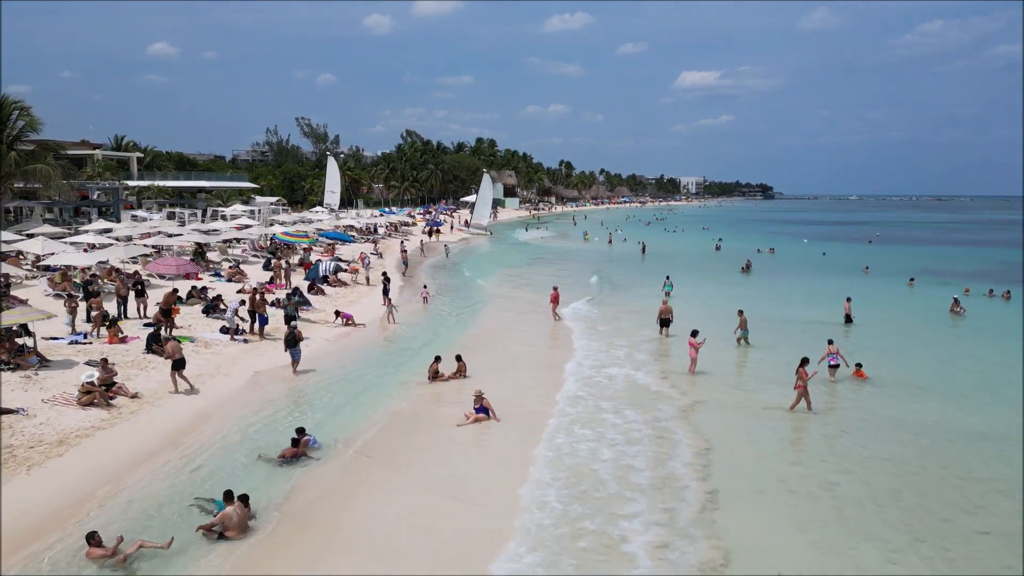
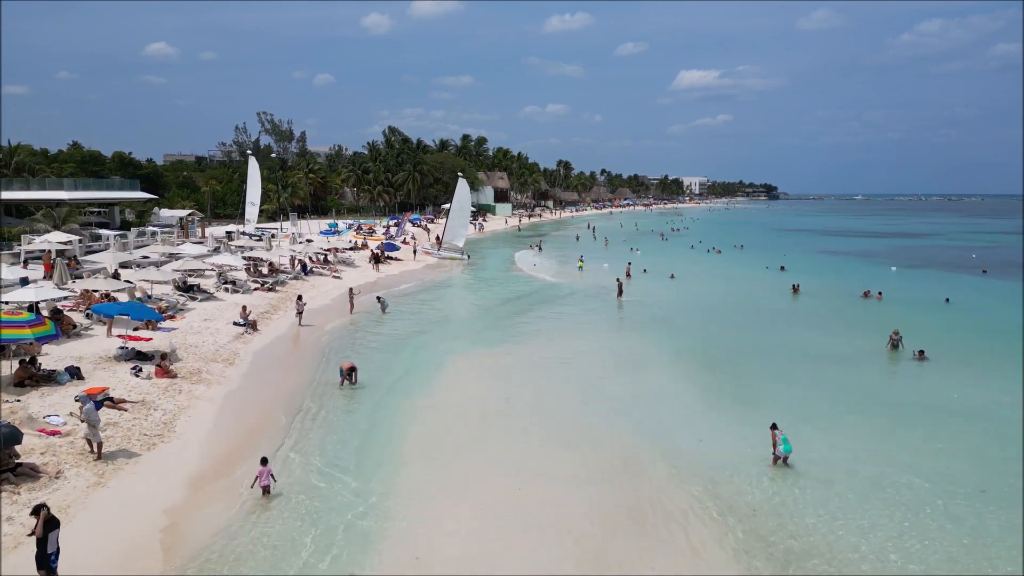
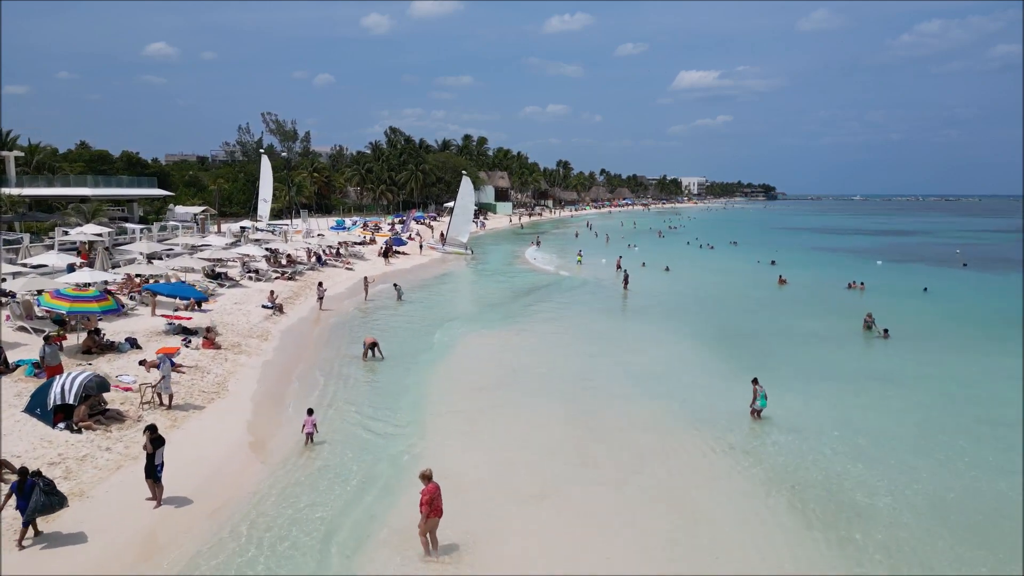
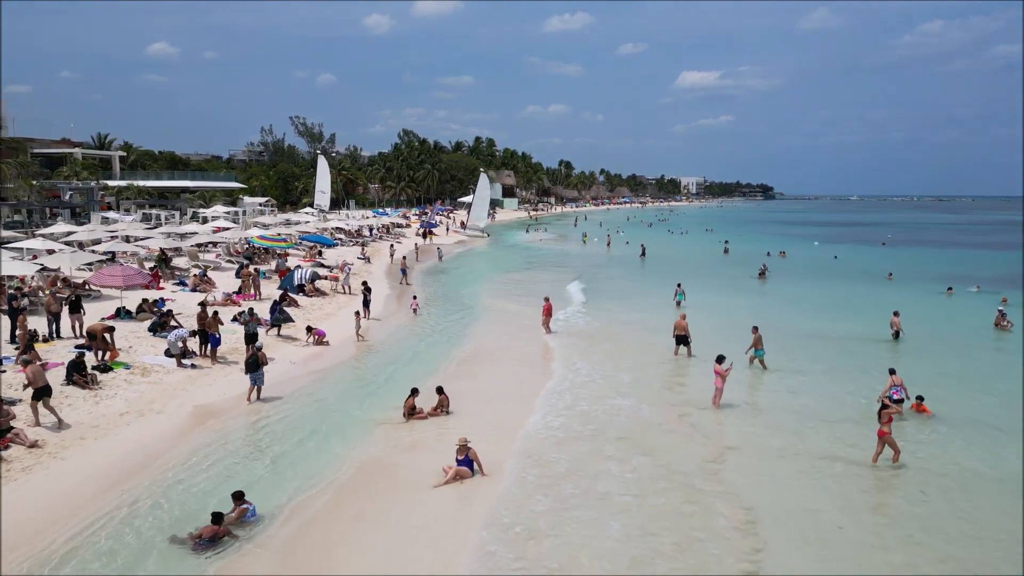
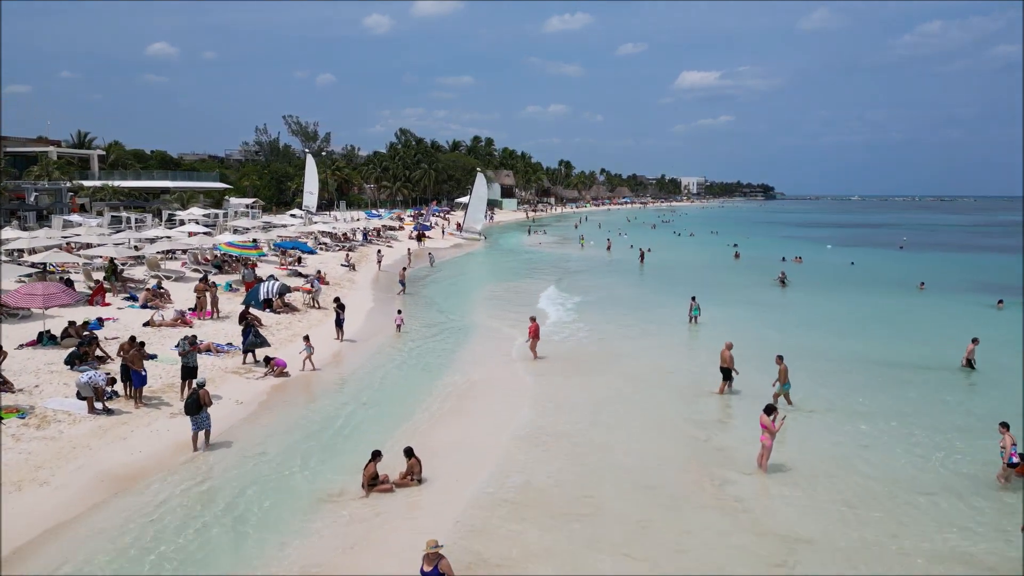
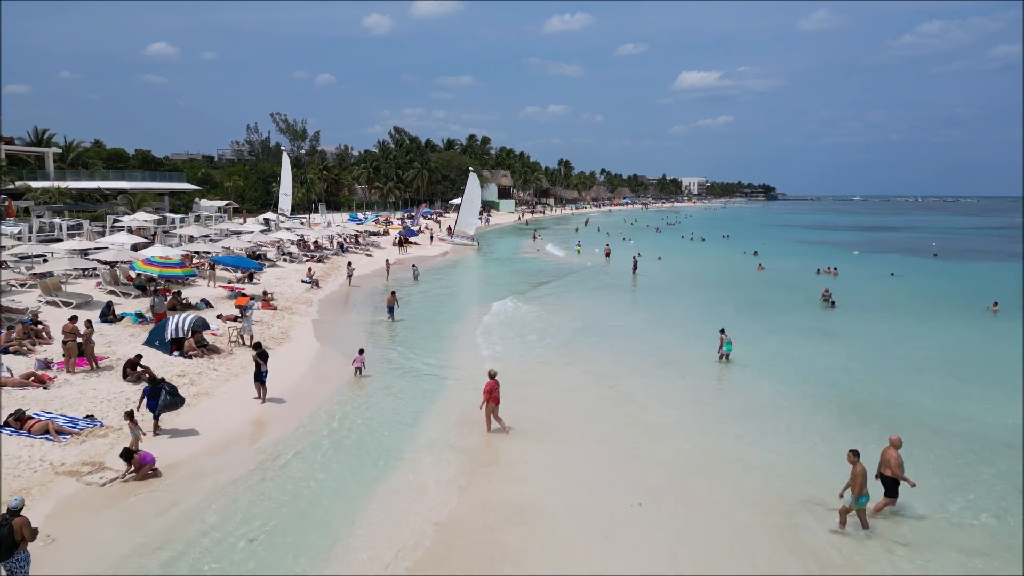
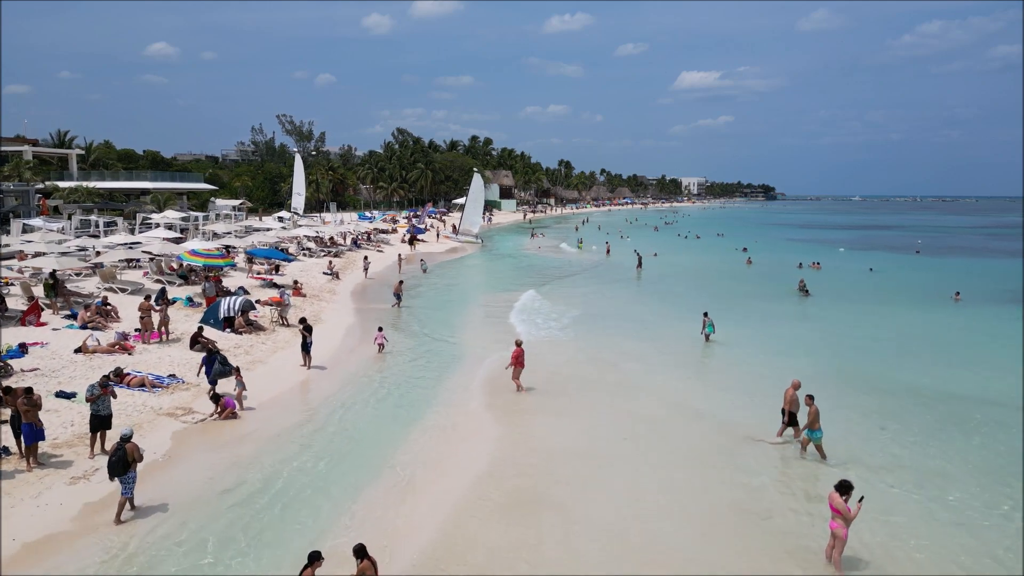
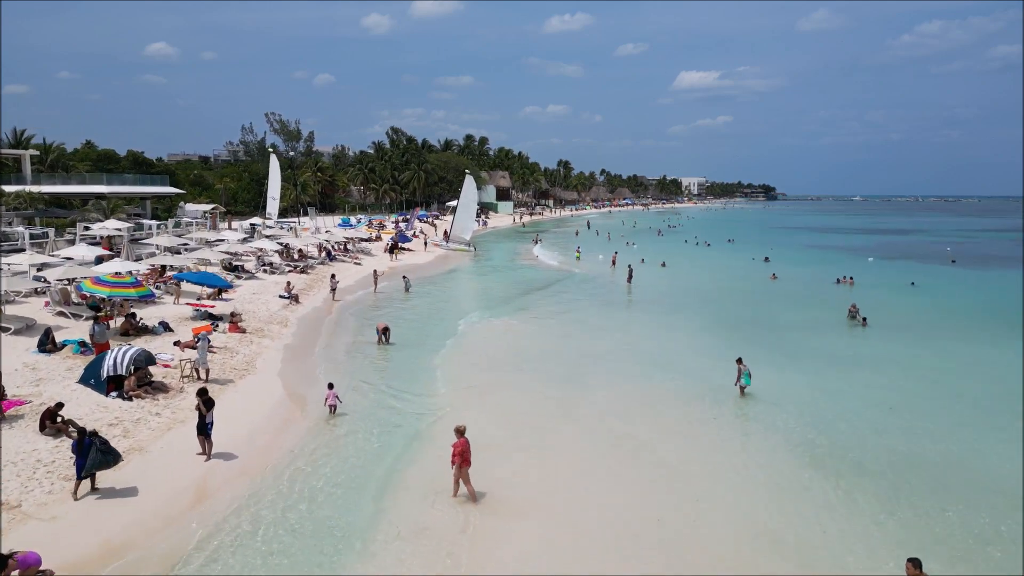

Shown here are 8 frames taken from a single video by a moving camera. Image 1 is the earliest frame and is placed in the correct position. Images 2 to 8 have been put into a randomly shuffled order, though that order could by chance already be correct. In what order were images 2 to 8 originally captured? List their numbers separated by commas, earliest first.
4, 5, 7, 6, 8, 3, 2
